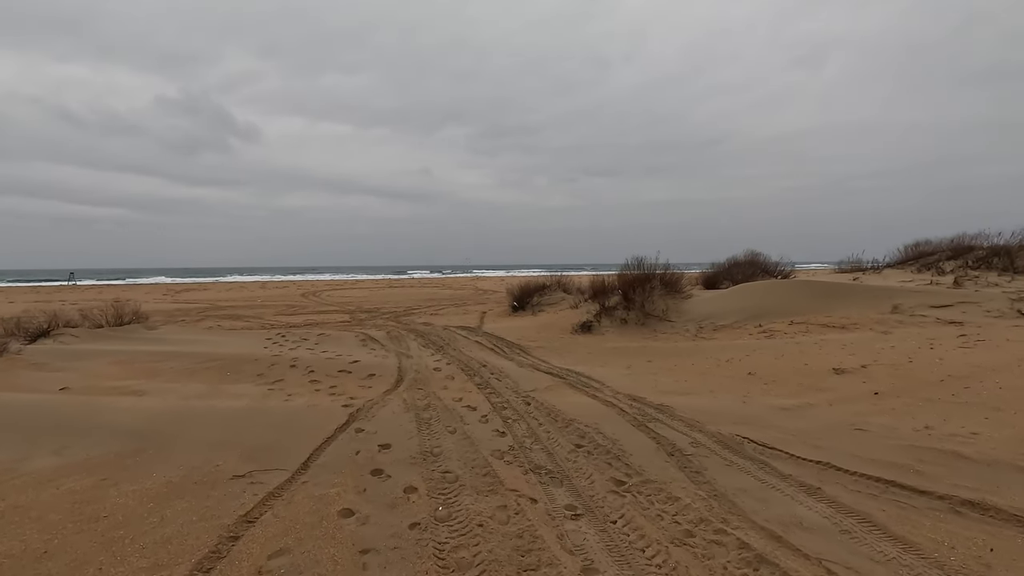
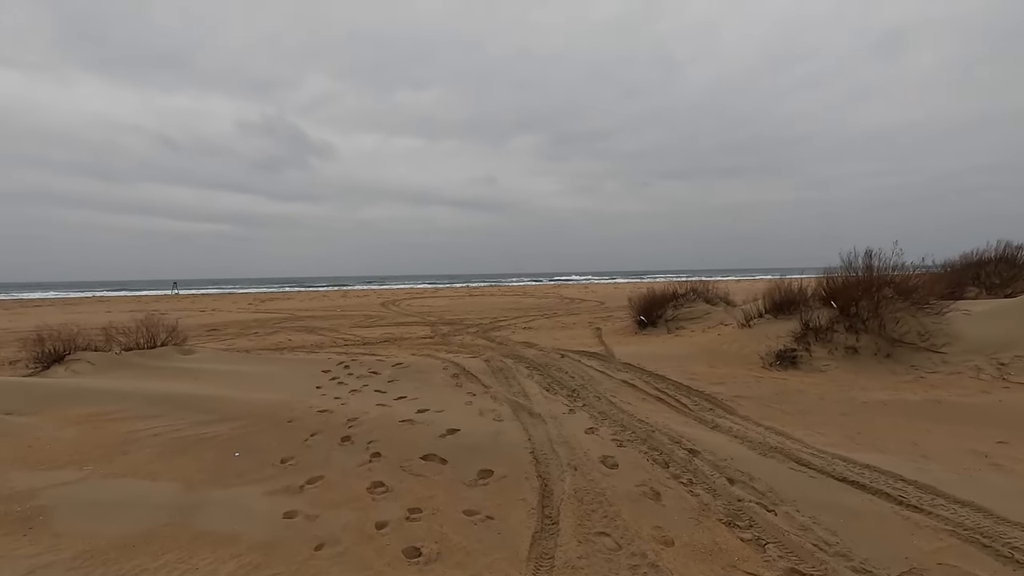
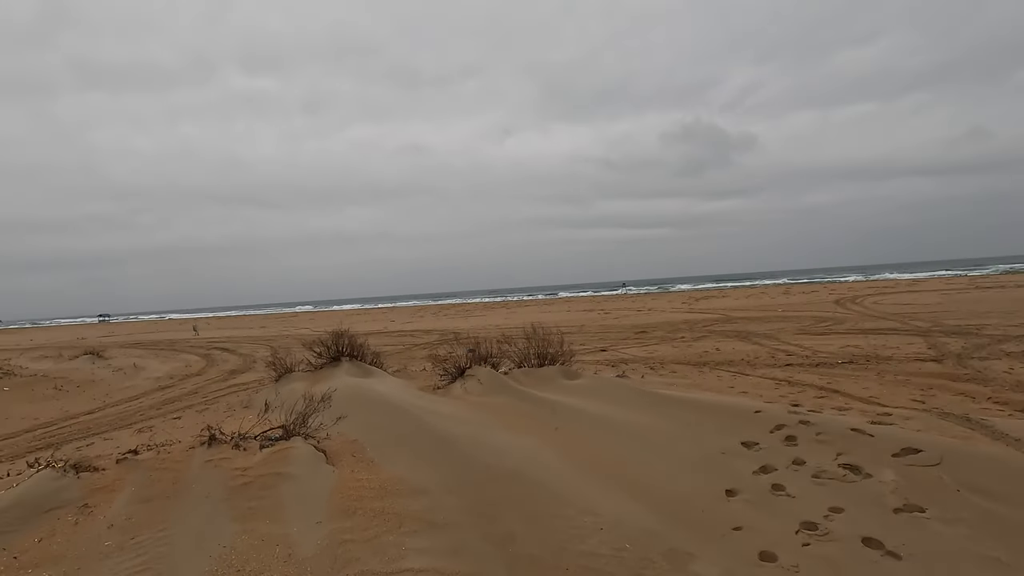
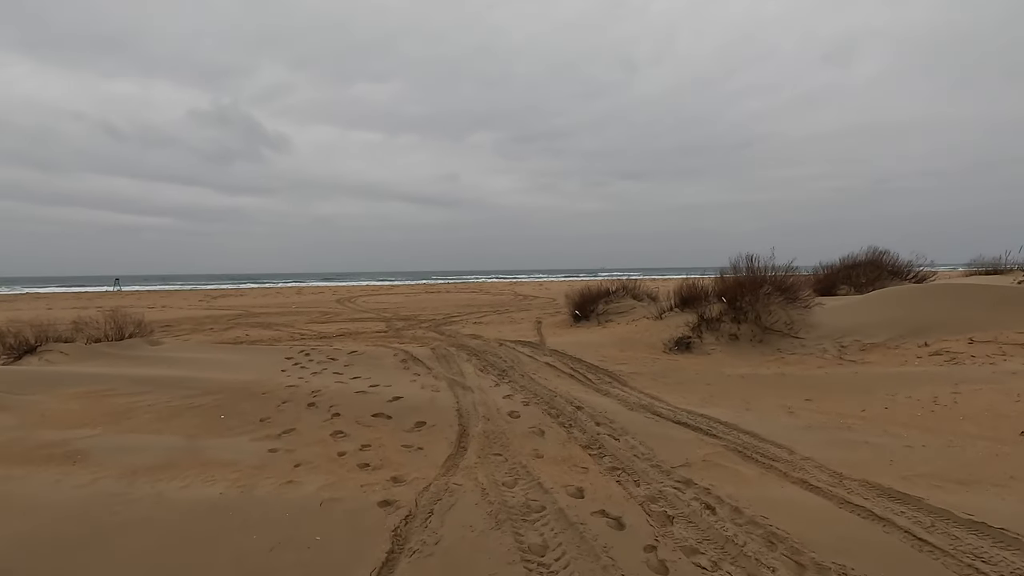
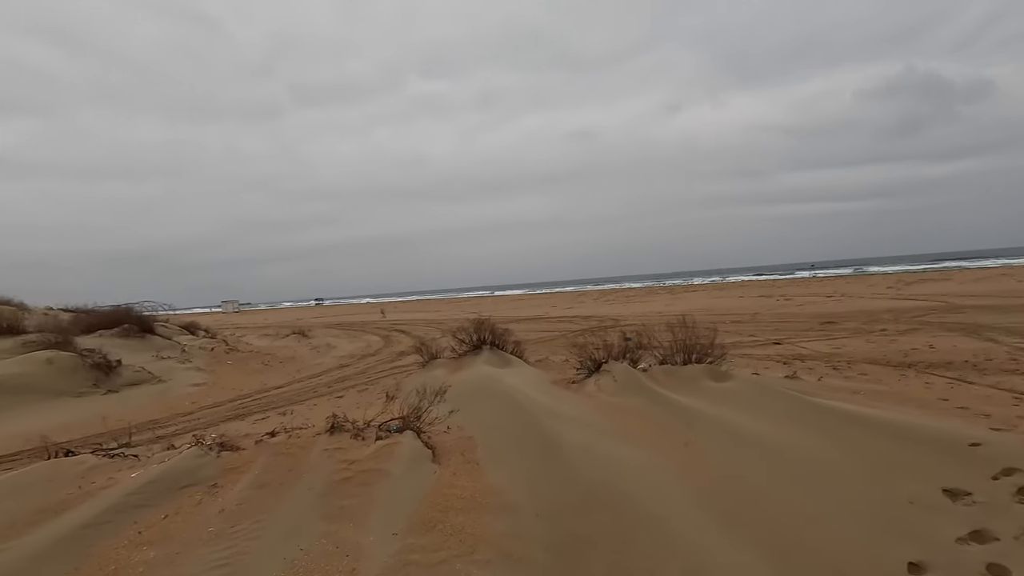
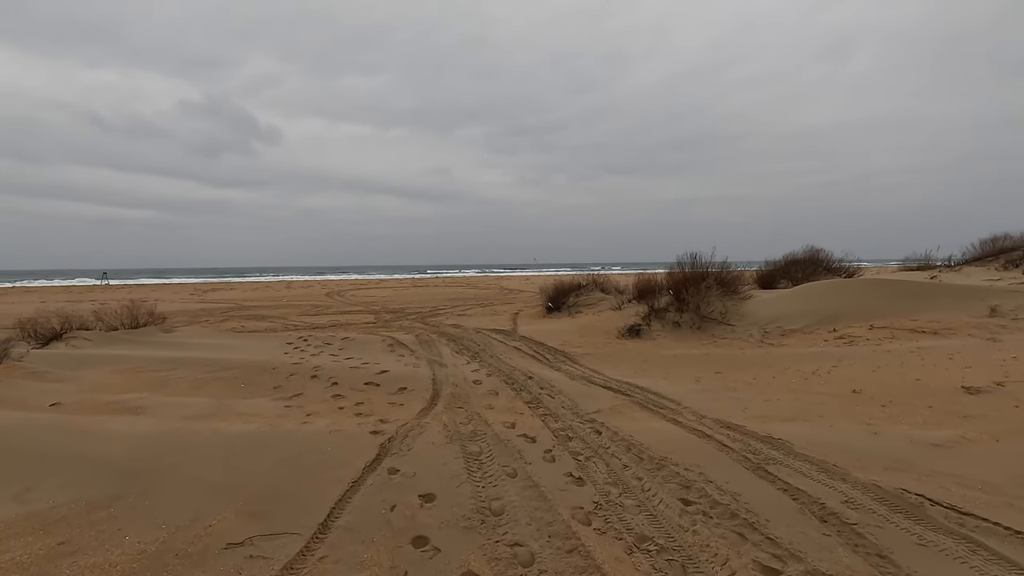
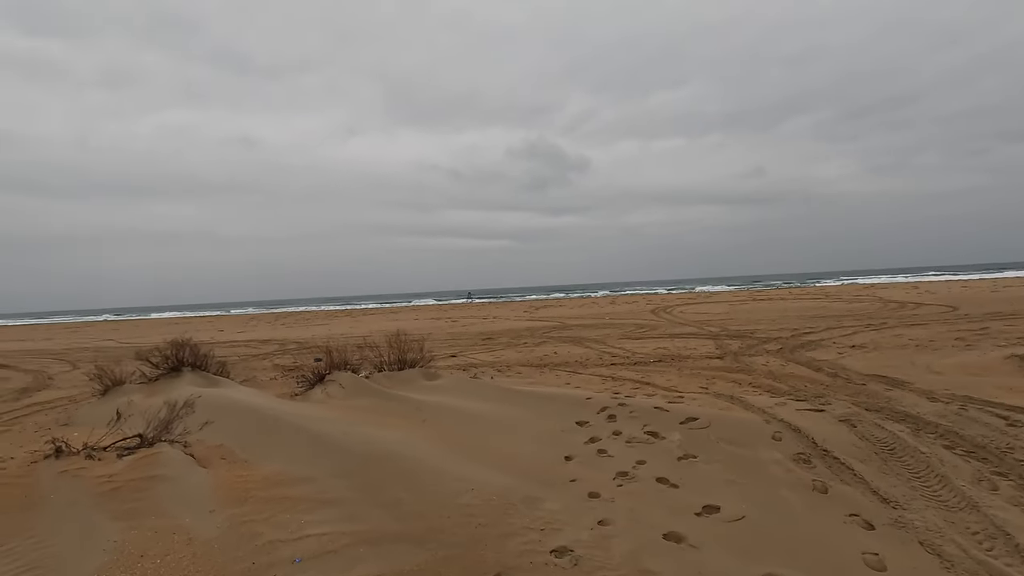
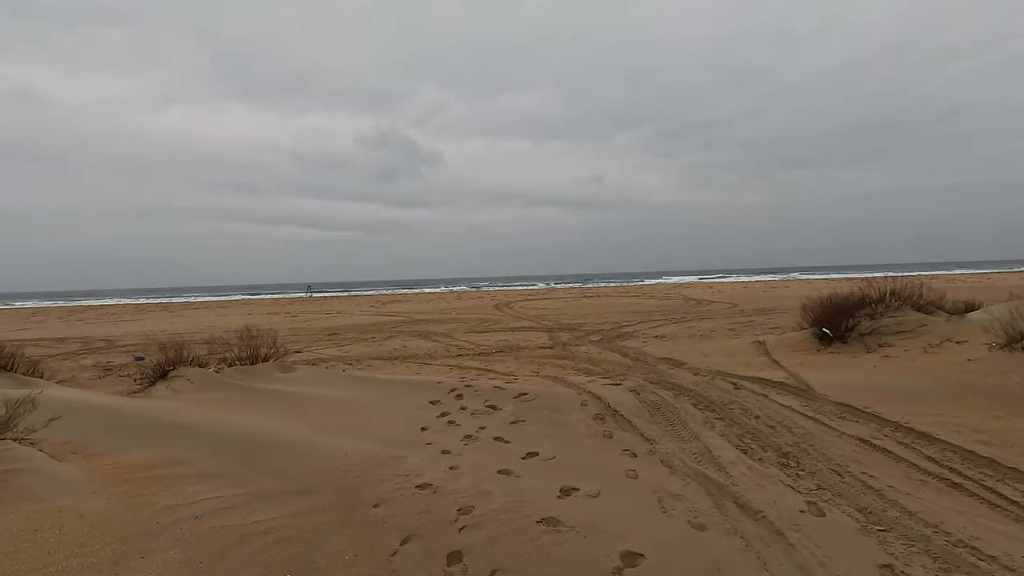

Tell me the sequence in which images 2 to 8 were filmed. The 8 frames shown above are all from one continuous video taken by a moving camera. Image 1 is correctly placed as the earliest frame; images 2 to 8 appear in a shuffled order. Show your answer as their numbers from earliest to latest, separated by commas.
6, 4, 2, 8, 7, 3, 5
